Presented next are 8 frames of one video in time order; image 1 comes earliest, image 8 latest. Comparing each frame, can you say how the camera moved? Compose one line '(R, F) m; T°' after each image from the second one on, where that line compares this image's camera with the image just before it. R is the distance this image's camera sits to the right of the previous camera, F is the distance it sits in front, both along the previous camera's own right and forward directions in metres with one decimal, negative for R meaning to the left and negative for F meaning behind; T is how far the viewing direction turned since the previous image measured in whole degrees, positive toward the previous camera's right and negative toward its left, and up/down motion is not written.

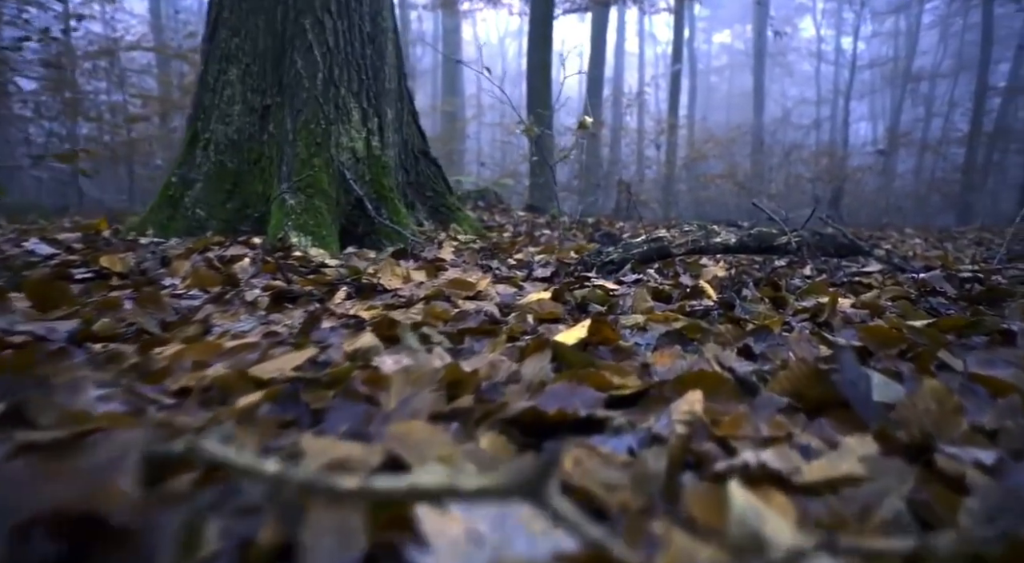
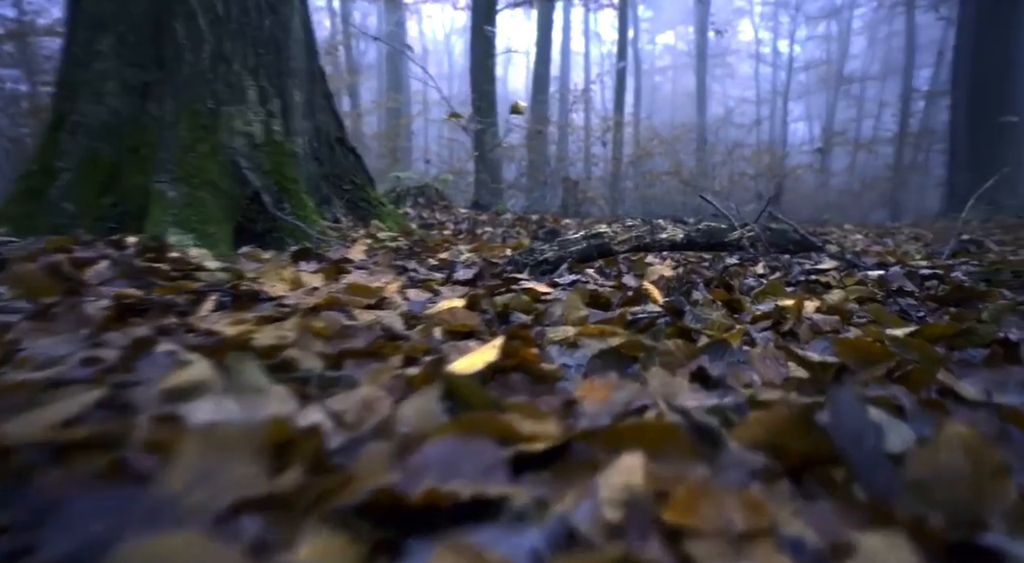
(+0.1, +0.4) m; +4°
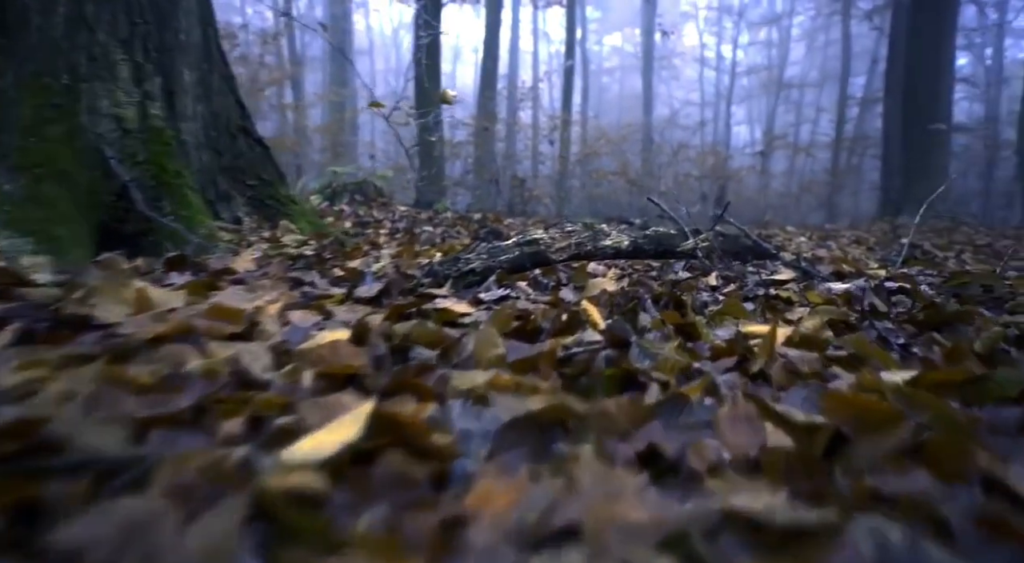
(+0.1, +0.4) m; +4°
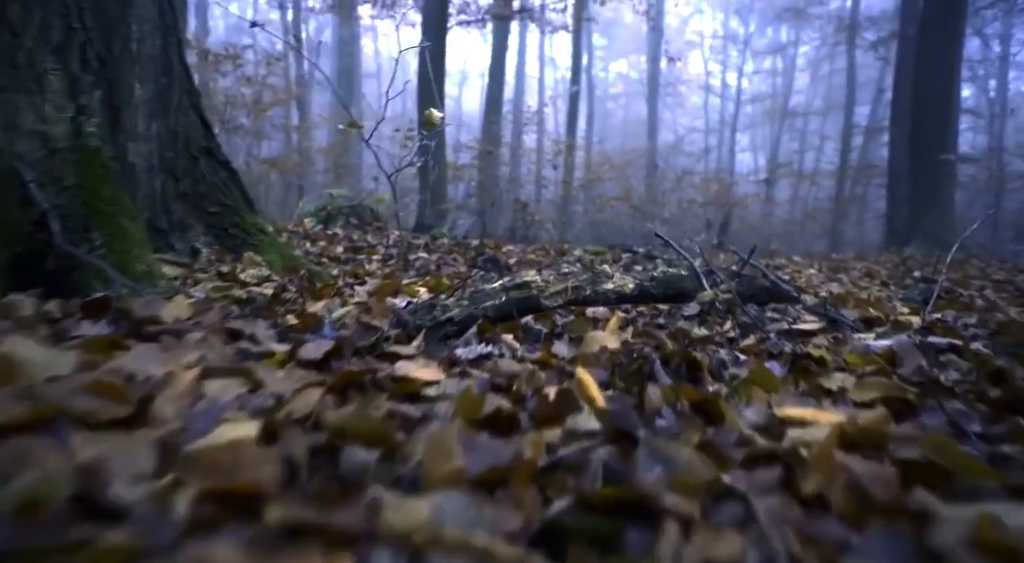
(+0.1, +0.4) m; 0°
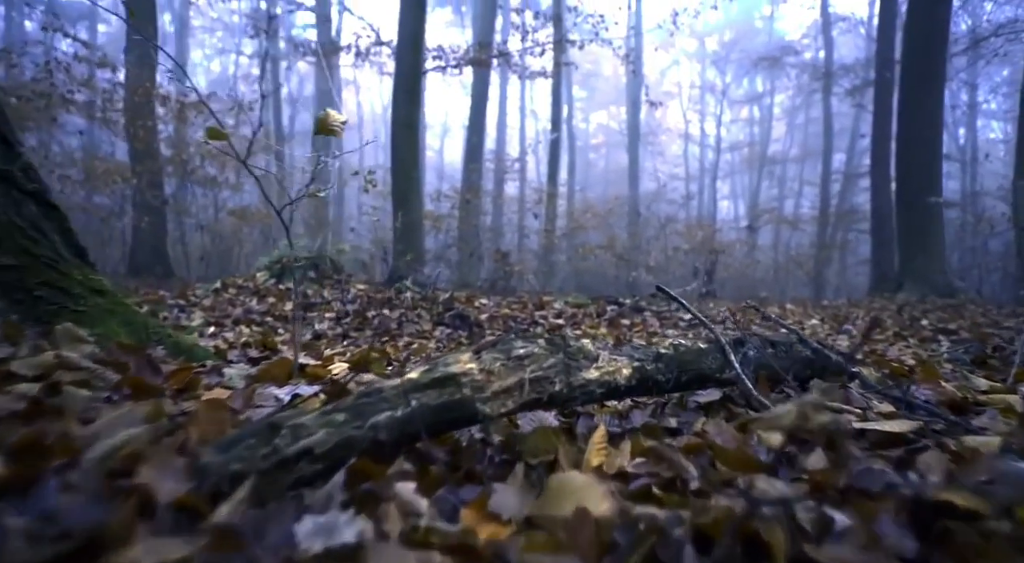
(+0.1, +0.9) m; +1°
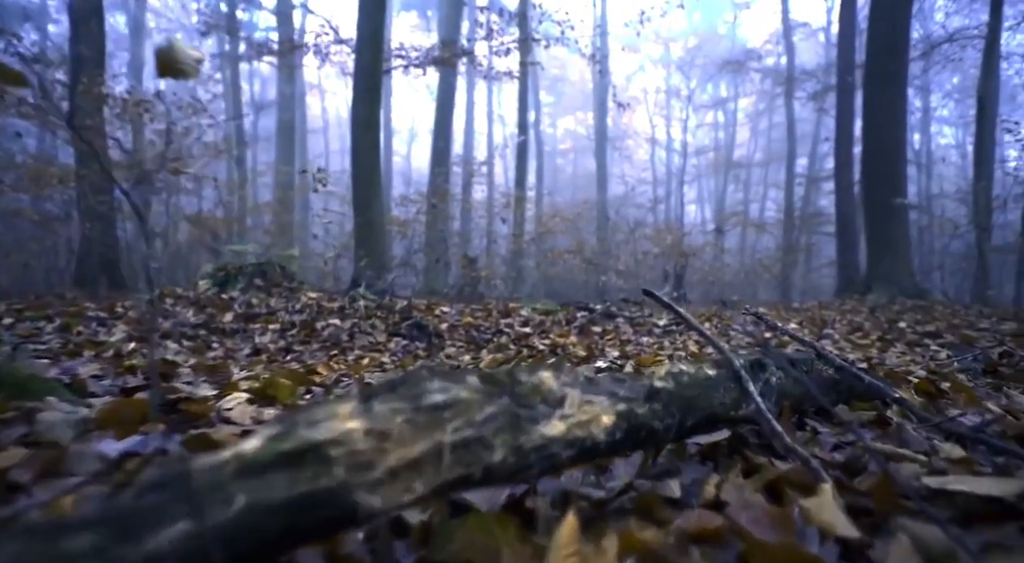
(+0.1, +0.6) m; +3°
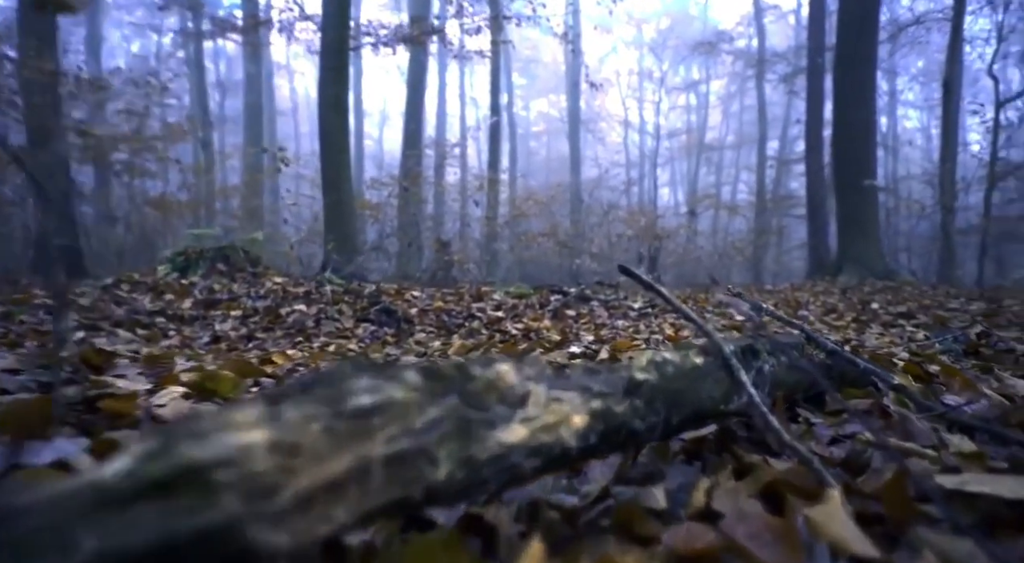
(0.0, +0.2) m; +2°
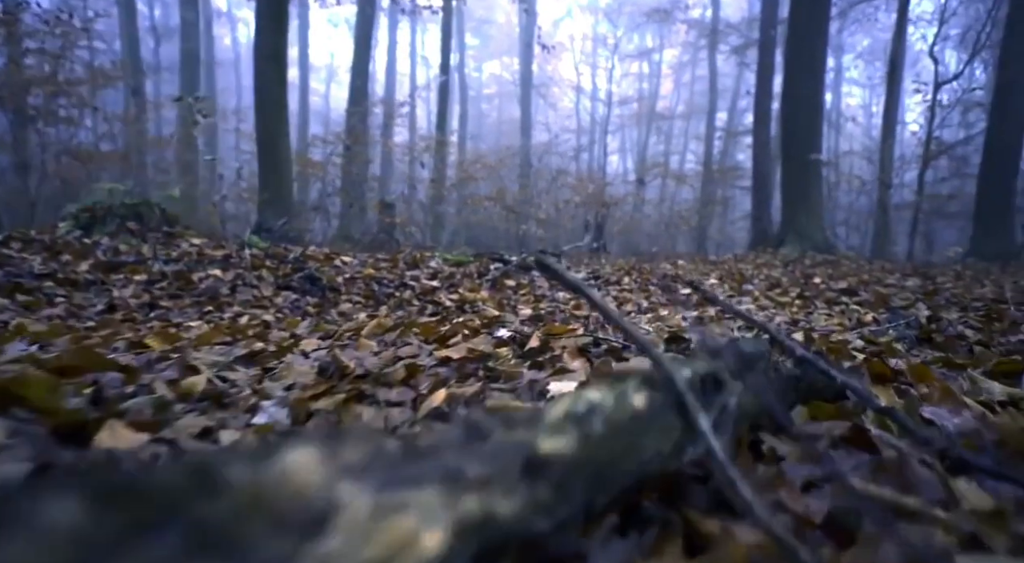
(+0.1, +0.4) m; +4°
